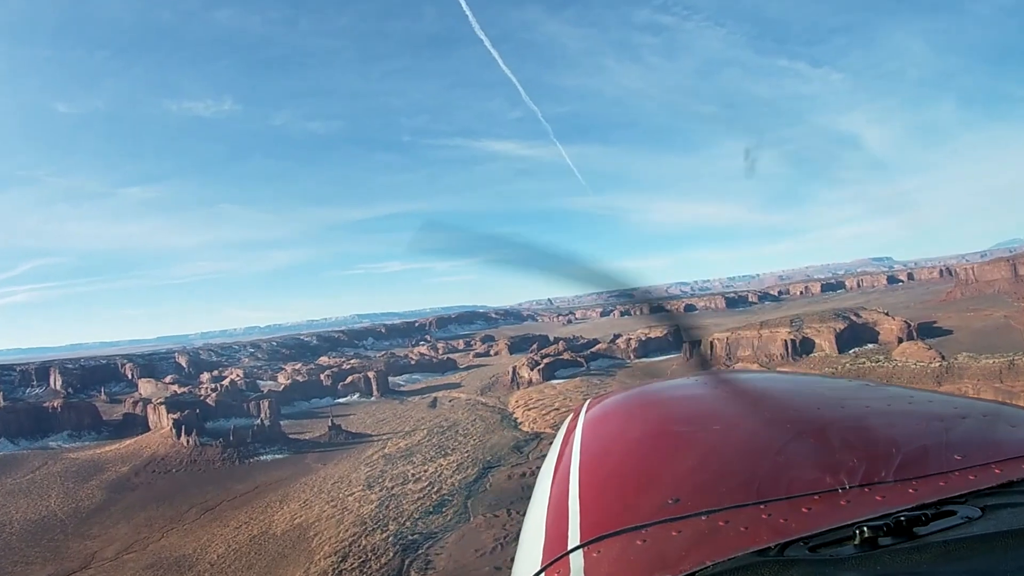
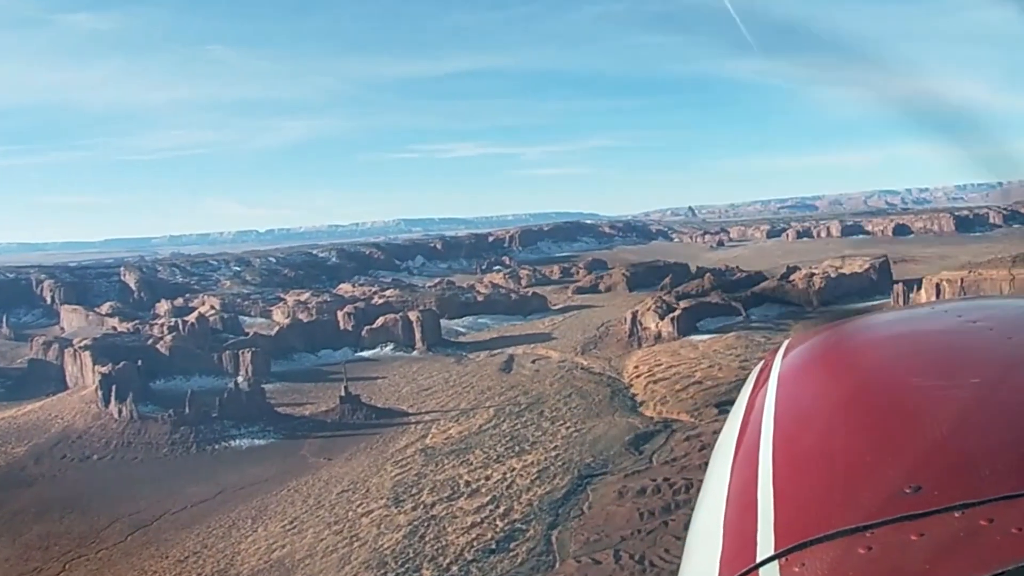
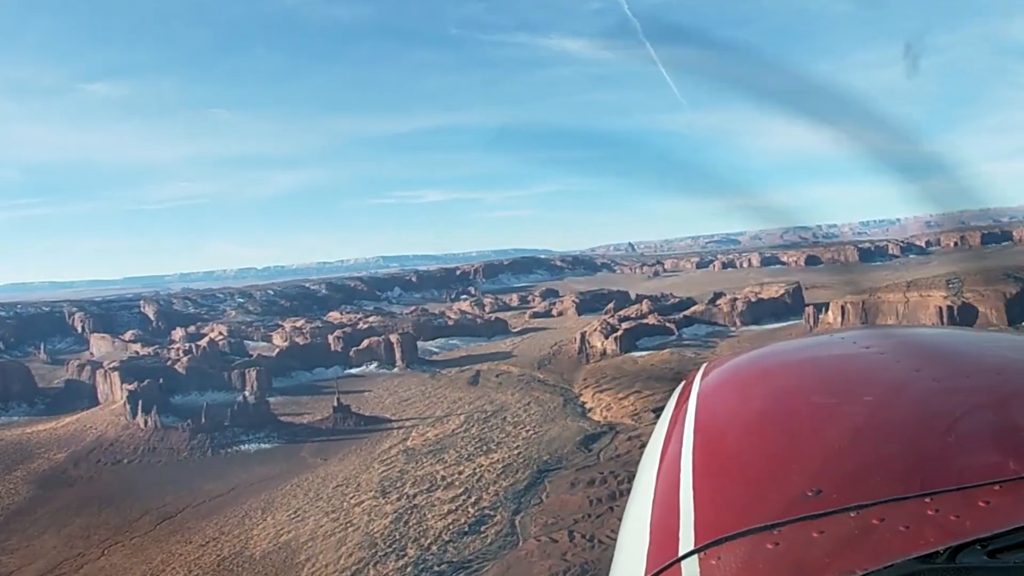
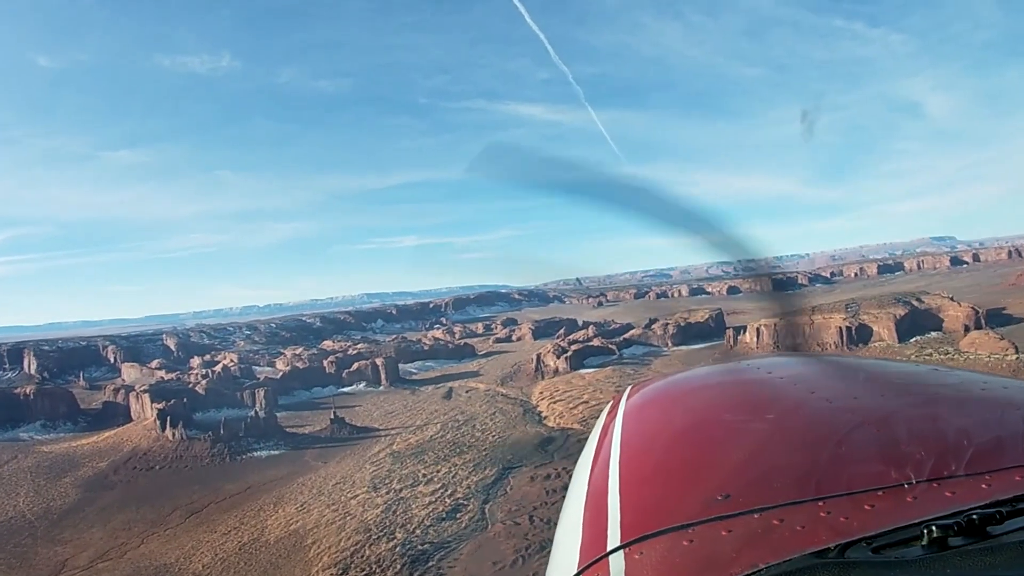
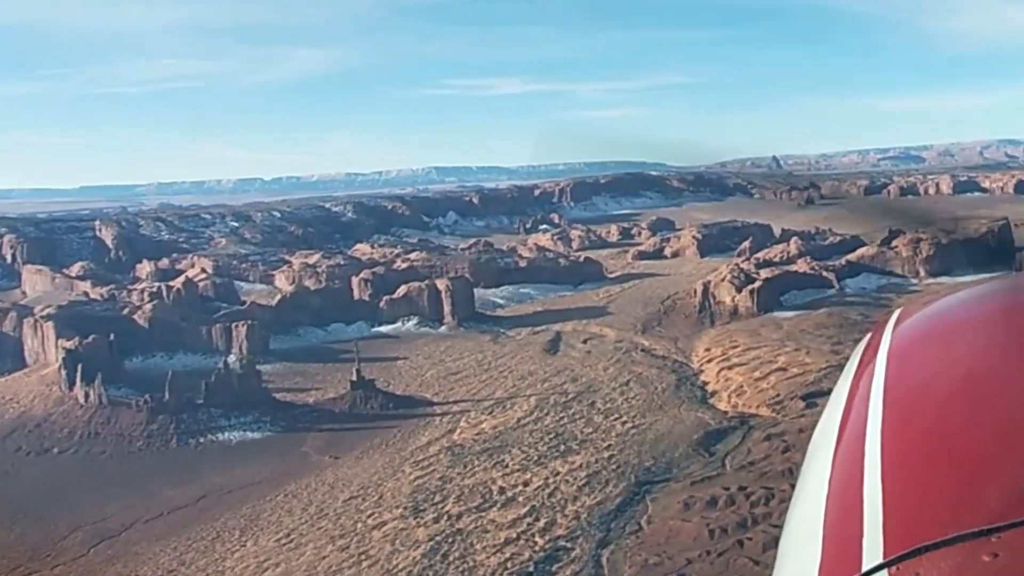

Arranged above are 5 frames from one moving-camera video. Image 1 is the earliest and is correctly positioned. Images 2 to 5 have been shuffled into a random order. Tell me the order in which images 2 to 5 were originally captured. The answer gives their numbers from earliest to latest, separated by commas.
4, 3, 2, 5
